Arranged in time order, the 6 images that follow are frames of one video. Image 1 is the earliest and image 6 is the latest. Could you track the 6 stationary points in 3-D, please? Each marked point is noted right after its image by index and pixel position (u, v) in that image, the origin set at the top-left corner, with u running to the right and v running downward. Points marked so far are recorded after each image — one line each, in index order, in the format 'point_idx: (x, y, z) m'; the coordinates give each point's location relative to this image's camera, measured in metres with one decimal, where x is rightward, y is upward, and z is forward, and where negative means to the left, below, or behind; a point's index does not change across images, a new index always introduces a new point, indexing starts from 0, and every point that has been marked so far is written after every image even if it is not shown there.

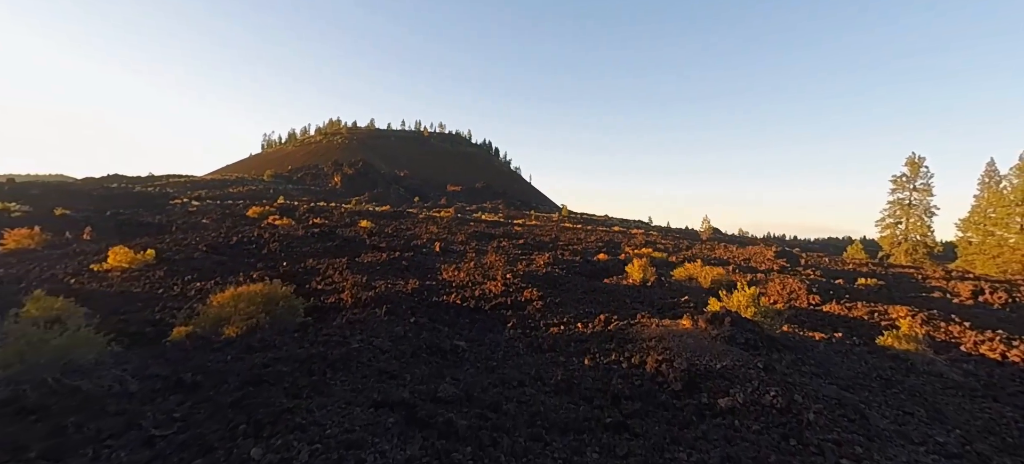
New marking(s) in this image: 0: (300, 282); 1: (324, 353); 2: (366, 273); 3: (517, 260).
0: (-5.3, -1.3, +11.3) m
1: (-2.7, -1.7, +6.5) m
2: (-4.2, -1.2, +12.8) m
3: (+0.2, -1.2, +18.9) m
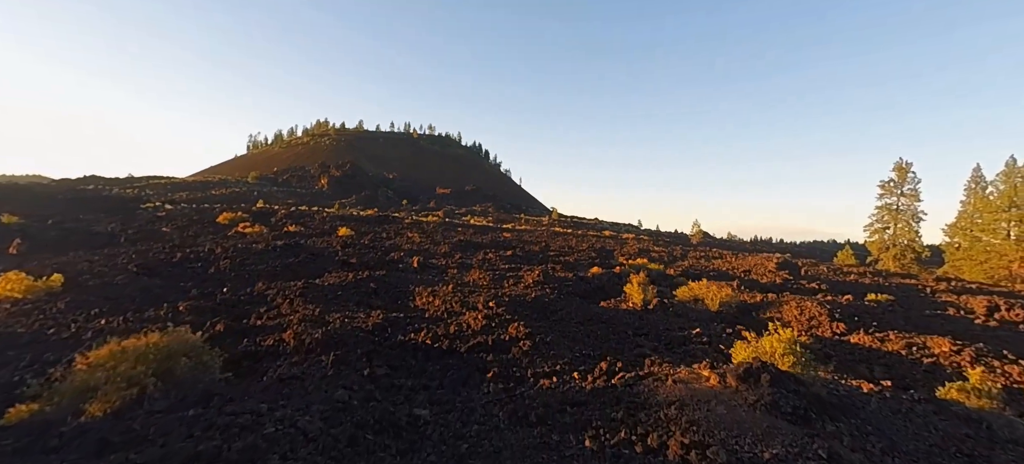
0: (-5.7, -1.8, +9.3) m
1: (-3.0, -2.2, +4.5) m
2: (-4.6, -1.7, +10.8) m
3: (-0.3, -1.8, +17.1) m
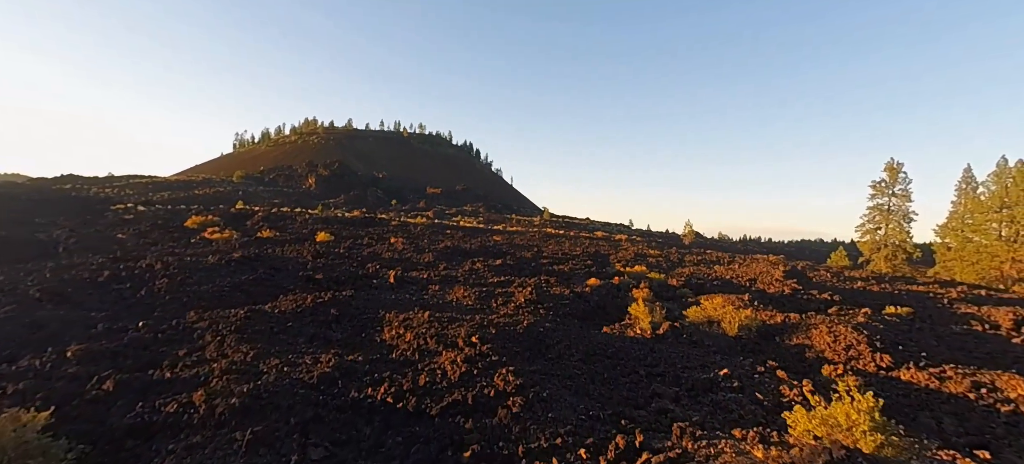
0: (-5.9, -2.2, +7.2) m
1: (-3.1, -2.6, +2.5) m
2: (-4.8, -2.1, +8.7) m
3: (-0.7, -2.1, +15.0) m
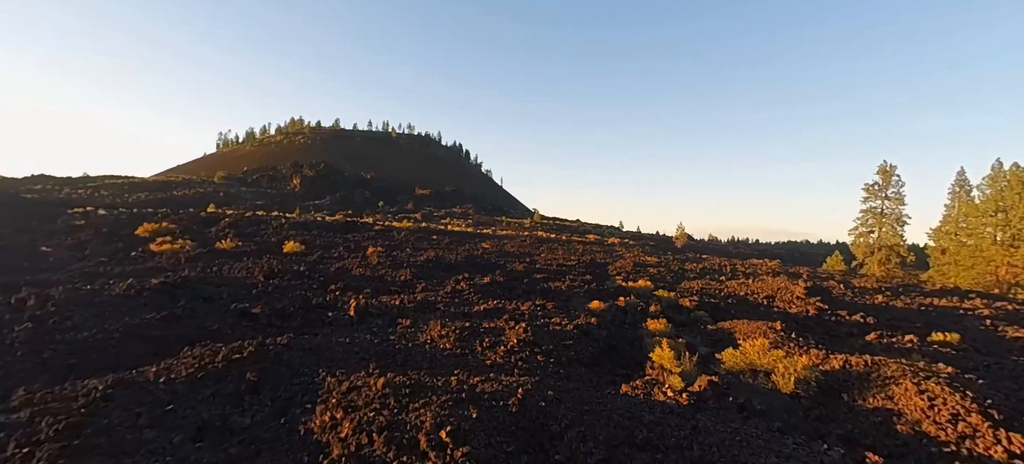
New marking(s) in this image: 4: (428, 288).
0: (-6.1, -2.7, +4.0) m
1: (-3.1, -3.1, -0.7) m
2: (-5.0, -2.6, +5.6) m
3: (-1.0, -2.7, +11.9) m
4: (-3.5, -2.3, +18.7) m
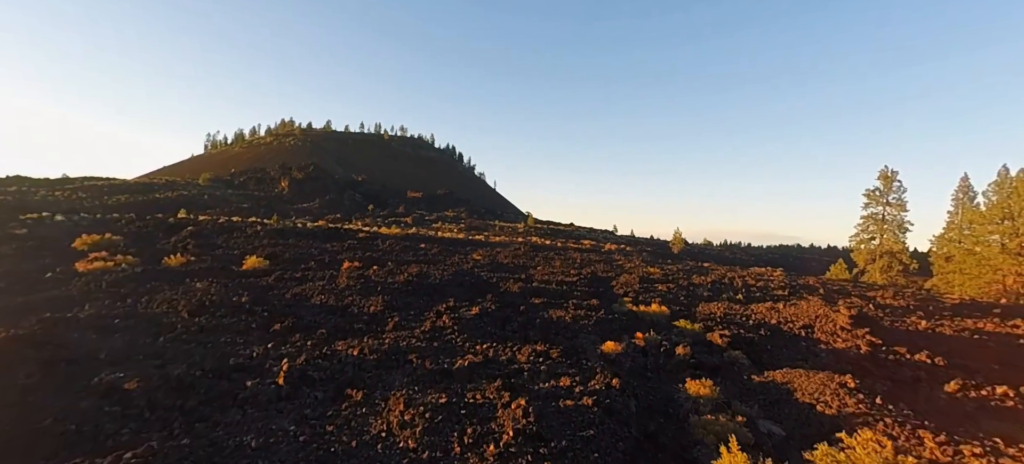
0: (-6.1, -3.4, +0.2) m
1: (-3.0, -3.8, -4.4) m
2: (-5.0, -3.3, +1.8) m
3: (-1.1, -3.4, +8.2) m
4: (-3.7, -3.0, +15.0) m
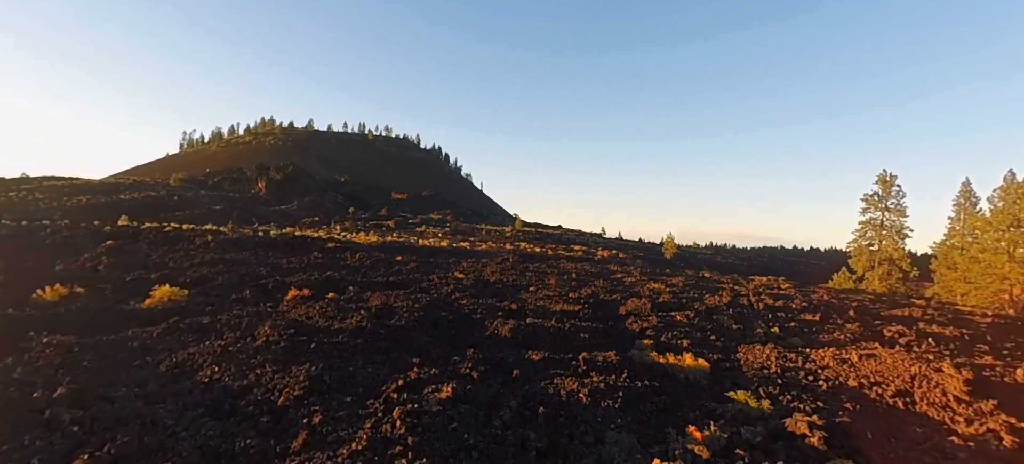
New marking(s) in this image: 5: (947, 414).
0: (-5.8, -4.3, -5.7) m
1: (-2.7, -4.7, -10.3) m
2: (-4.8, -4.3, -4.1) m
3: (-1.1, -4.5, +2.4) m
4: (-3.9, -4.1, +9.1) m
5: (+13.2, -5.4, +13.7) m
